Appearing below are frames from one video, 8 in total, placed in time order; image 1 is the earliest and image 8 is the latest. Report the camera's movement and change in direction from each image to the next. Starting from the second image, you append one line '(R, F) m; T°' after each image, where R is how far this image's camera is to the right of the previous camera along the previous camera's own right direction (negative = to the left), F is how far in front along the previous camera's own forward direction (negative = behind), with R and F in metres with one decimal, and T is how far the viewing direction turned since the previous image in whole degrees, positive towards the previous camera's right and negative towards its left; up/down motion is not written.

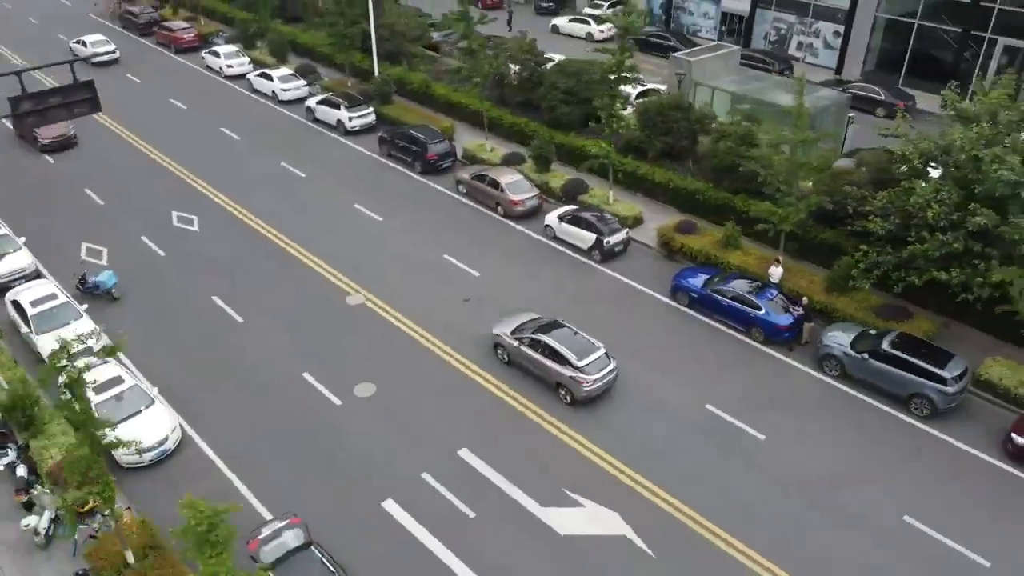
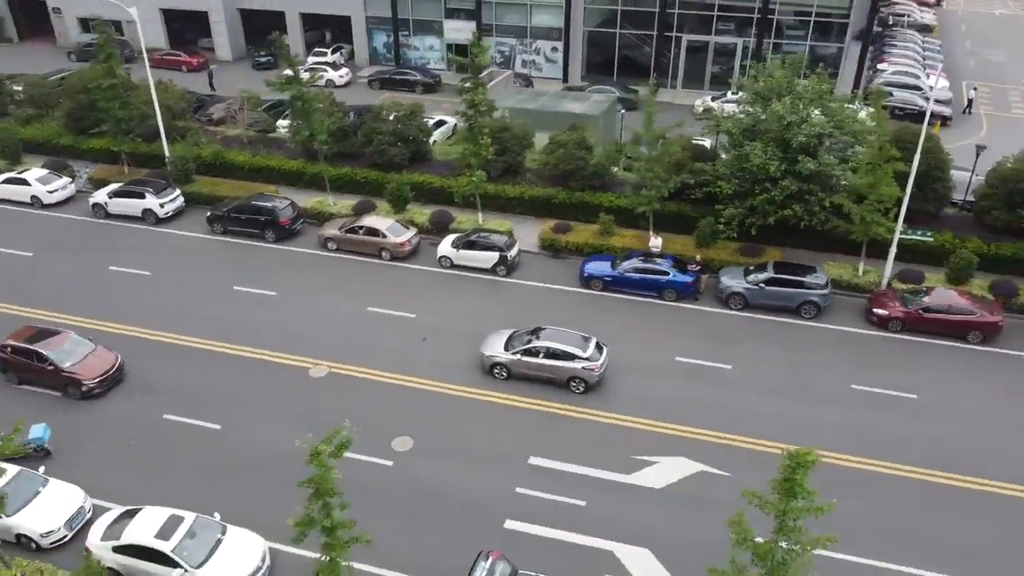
(-8.4, 0.0) m; +25°
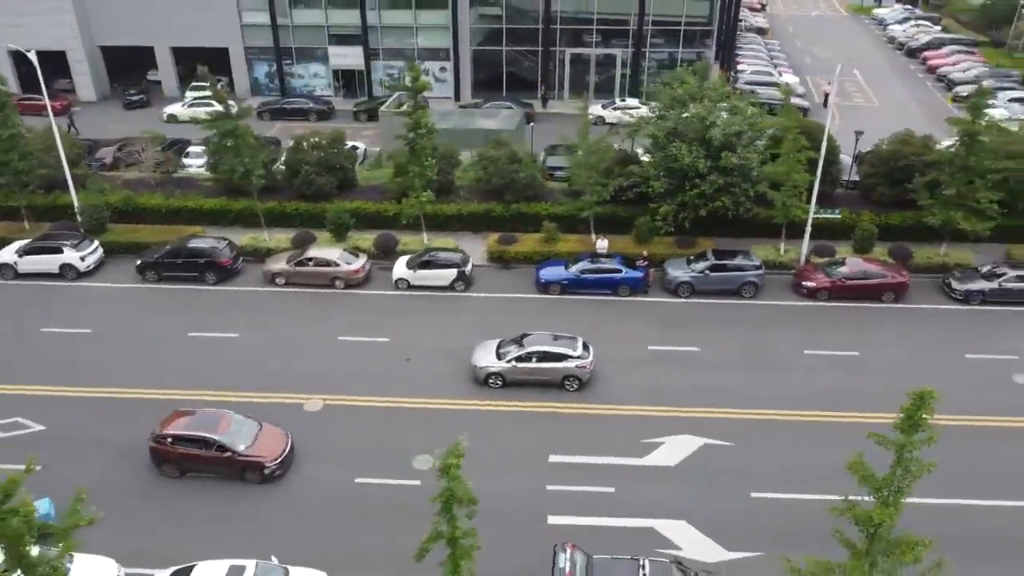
(-3.9, -0.5) m; +11°
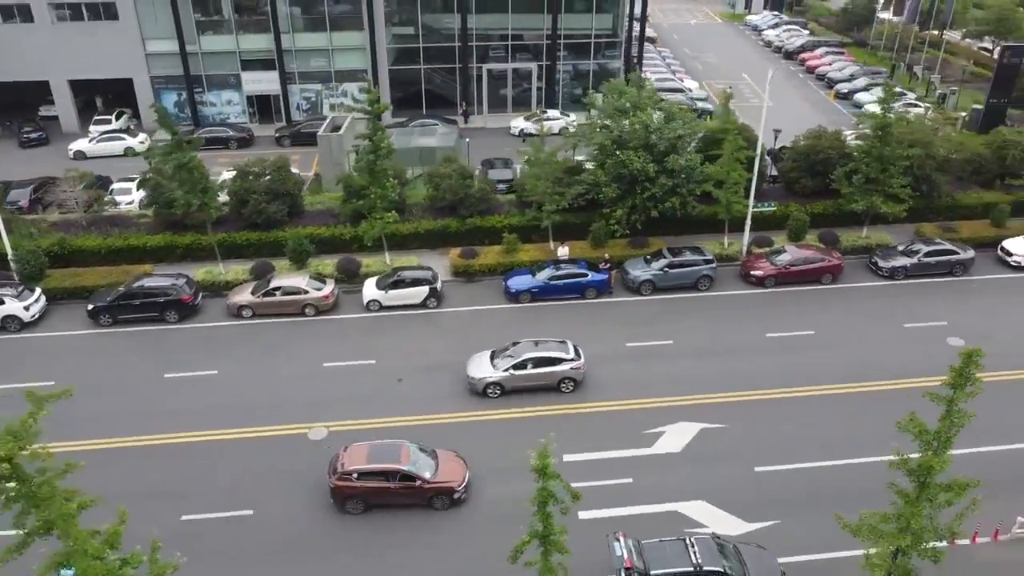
(-3.1, -0.5) m; +9°
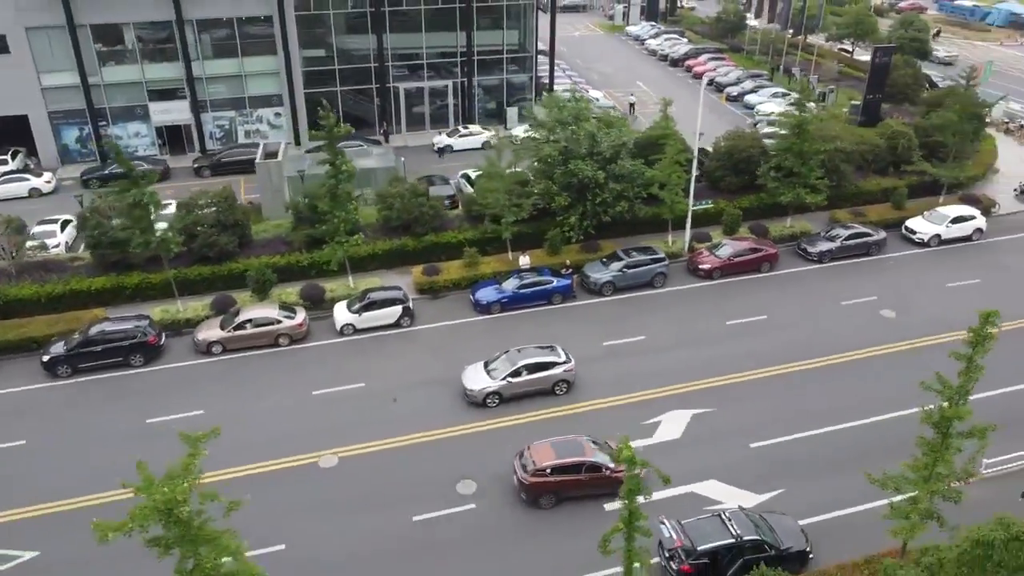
(-3.3, -0.4) m; +9°
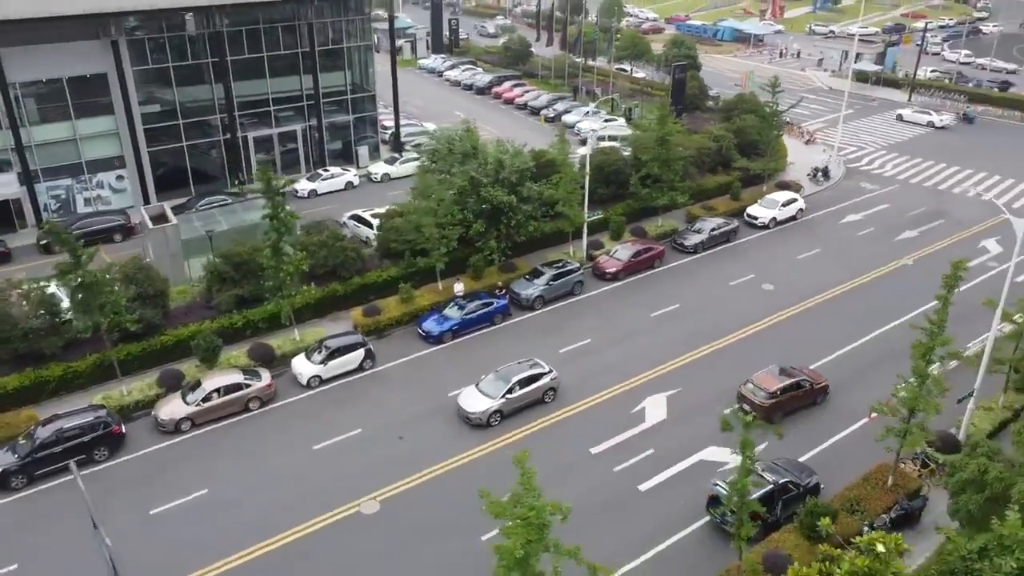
(-6.8, -0.5) m; +17°
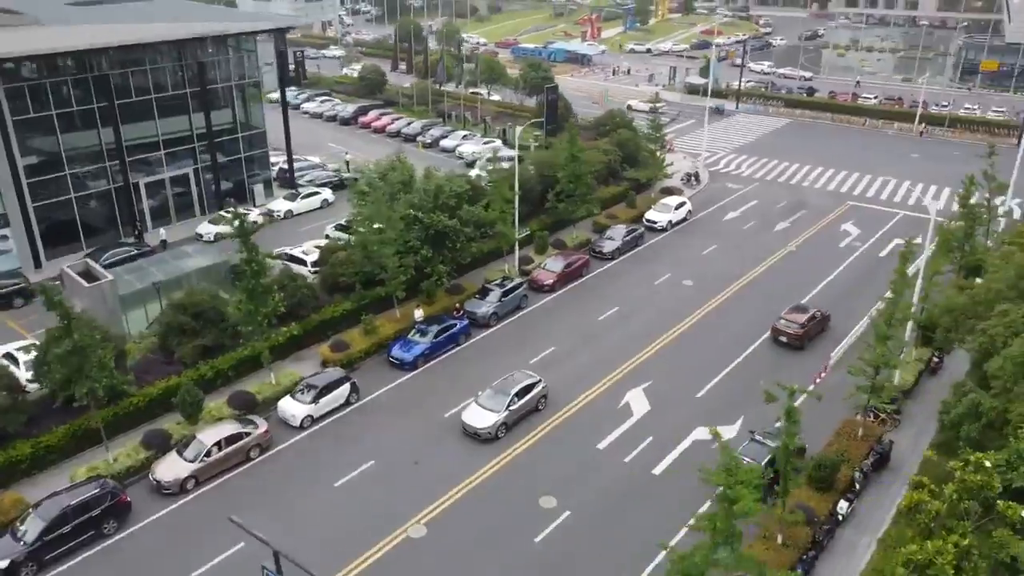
(-5.4, -0.7) m; +13°
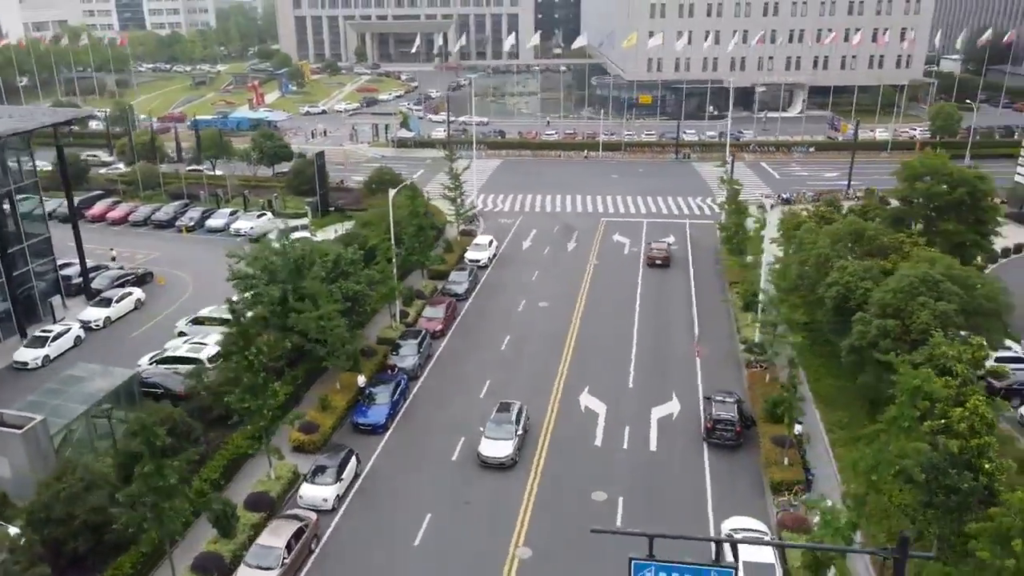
(-11.9, -0.2) m; +27°
